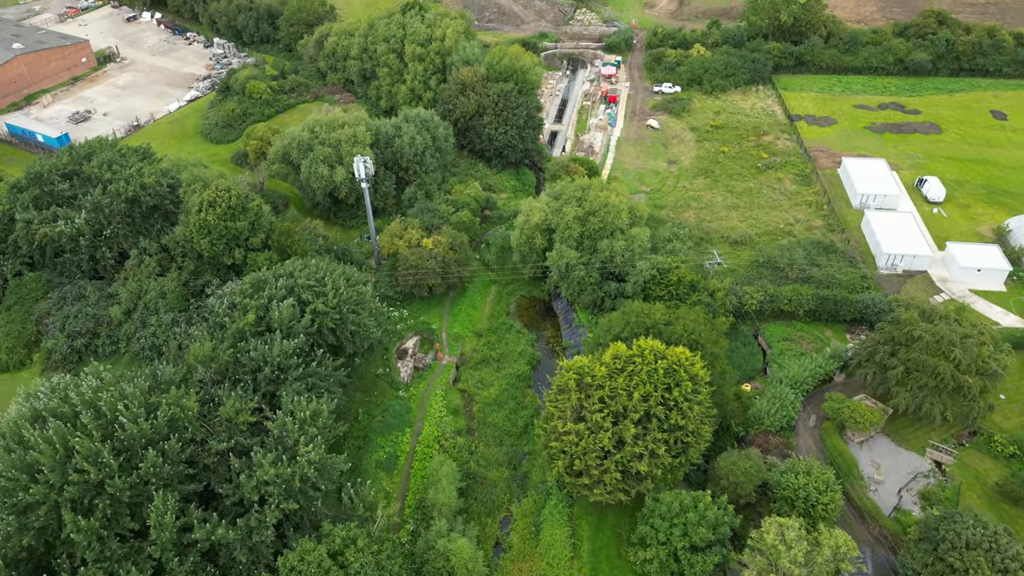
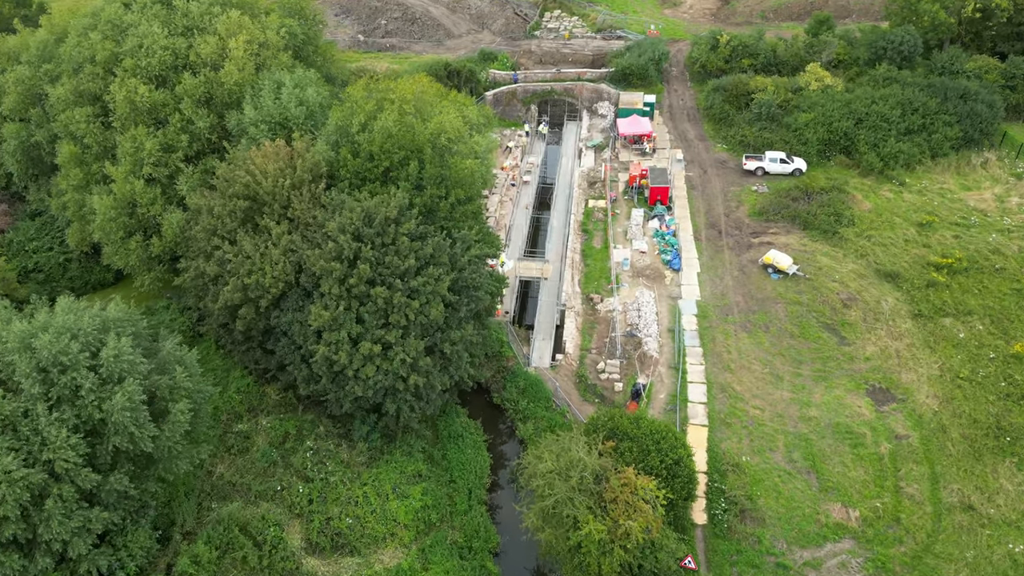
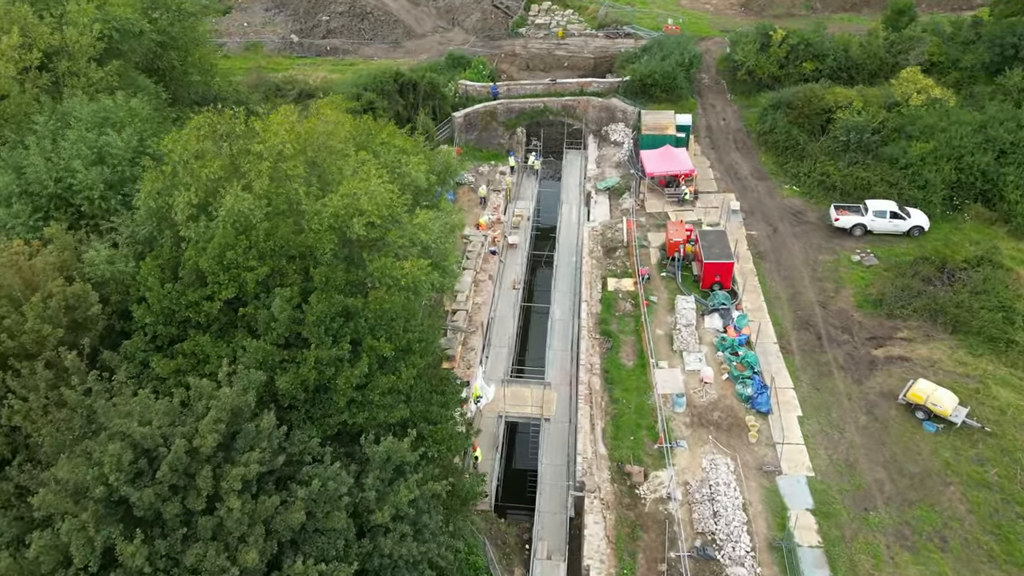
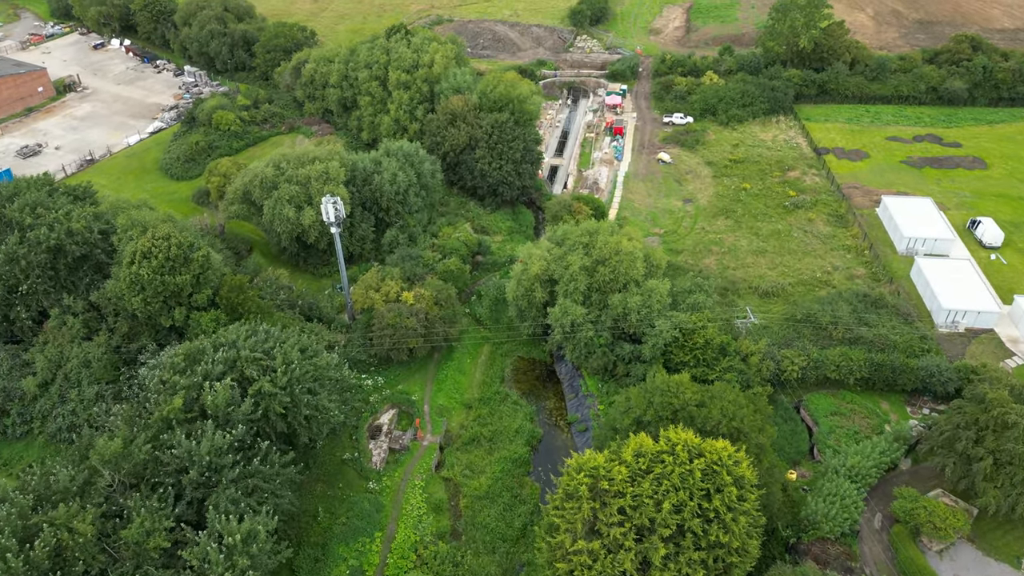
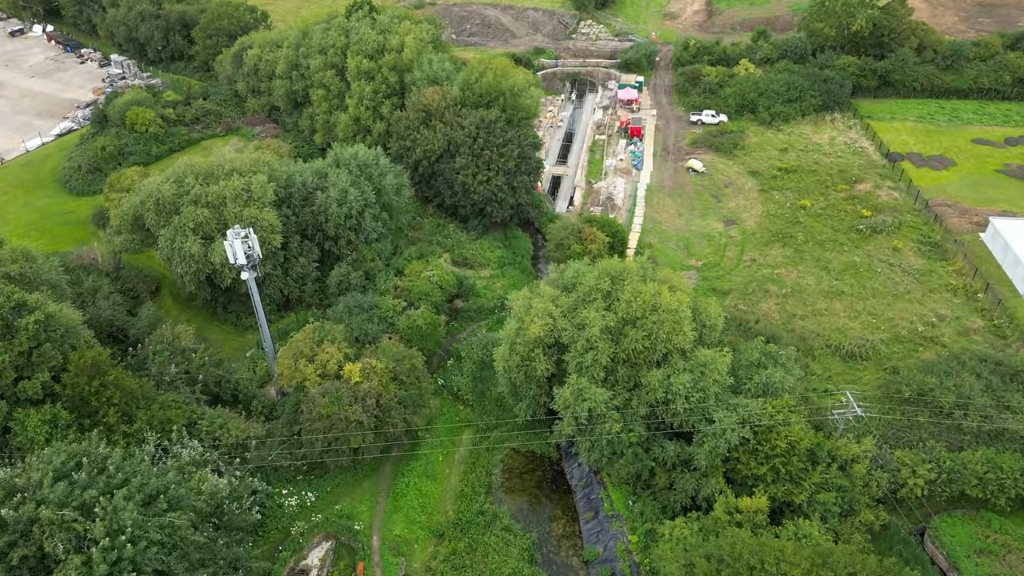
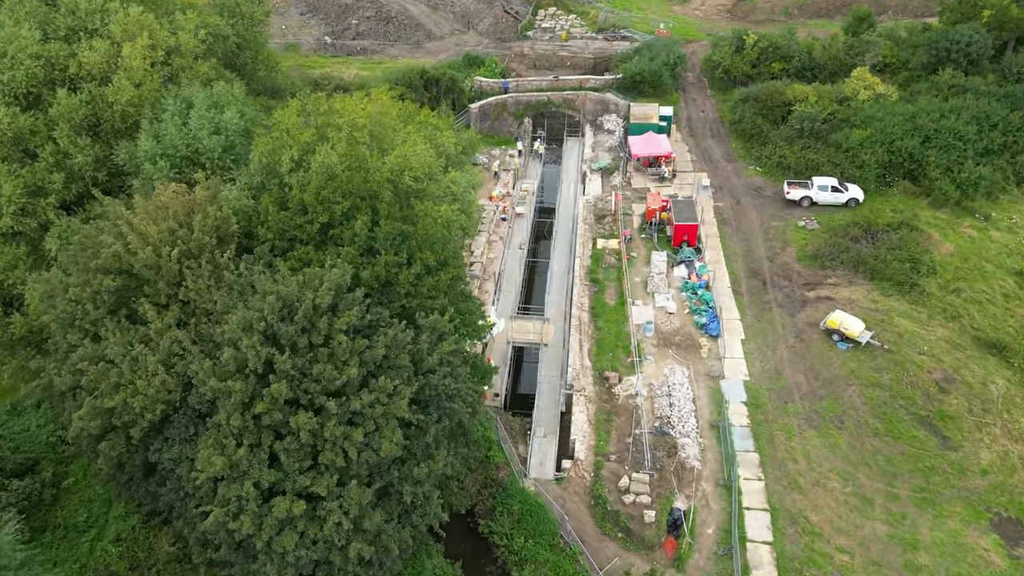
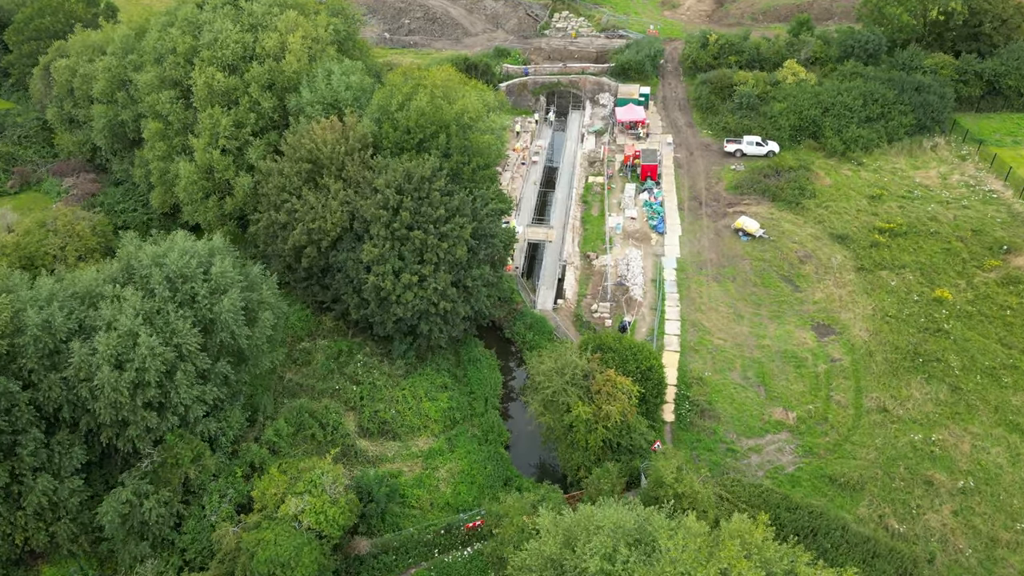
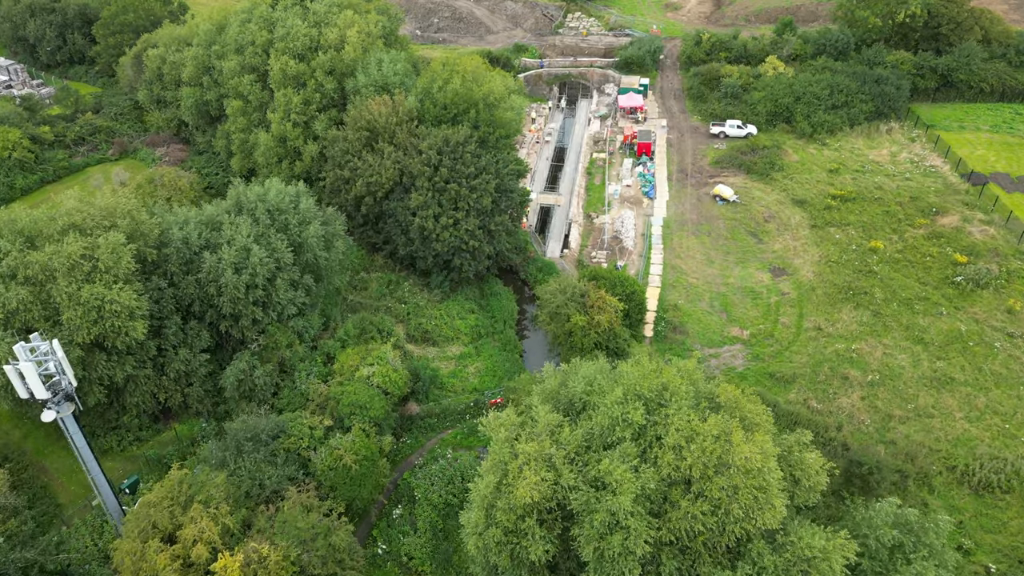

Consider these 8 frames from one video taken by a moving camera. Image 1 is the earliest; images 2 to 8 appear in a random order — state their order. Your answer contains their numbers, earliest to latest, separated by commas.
4, 5, 8, 7, 2, 6, 3
